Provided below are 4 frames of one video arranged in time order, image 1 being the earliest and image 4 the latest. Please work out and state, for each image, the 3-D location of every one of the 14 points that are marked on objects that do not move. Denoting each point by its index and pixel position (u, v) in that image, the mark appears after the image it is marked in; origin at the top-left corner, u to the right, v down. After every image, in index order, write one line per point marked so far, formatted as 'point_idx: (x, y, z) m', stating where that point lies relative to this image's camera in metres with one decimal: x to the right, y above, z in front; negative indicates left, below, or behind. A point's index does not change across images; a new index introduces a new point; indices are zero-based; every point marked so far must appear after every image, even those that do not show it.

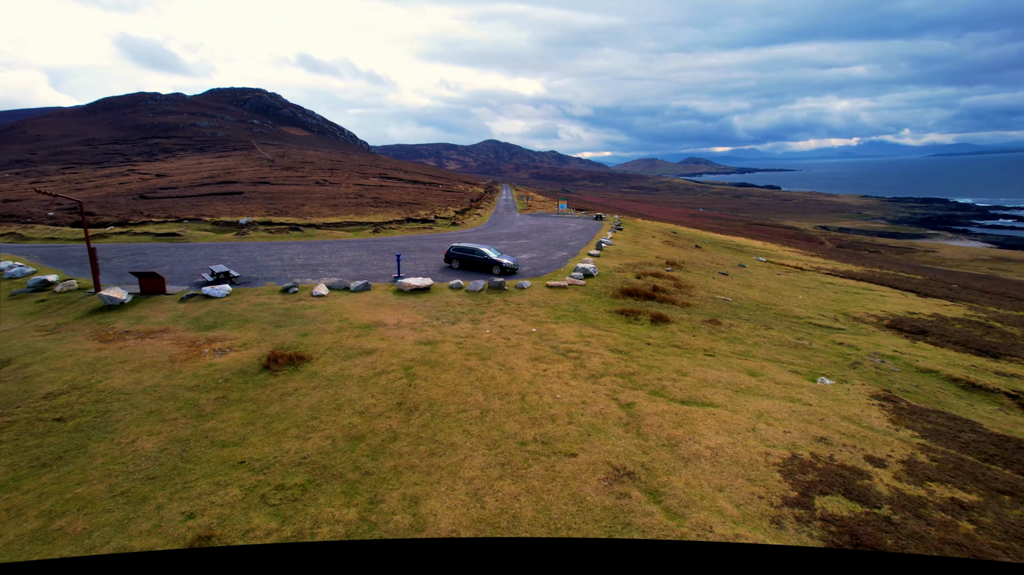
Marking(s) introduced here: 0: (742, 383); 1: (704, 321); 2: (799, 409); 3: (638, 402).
0: (+6.1, -2.5, +10.6) m
1: (+8.2, -1.4, +17.0) m
2: (+6.5, -2.7, +9.2) m
3: (+2.9, -2.6, +9.4) m
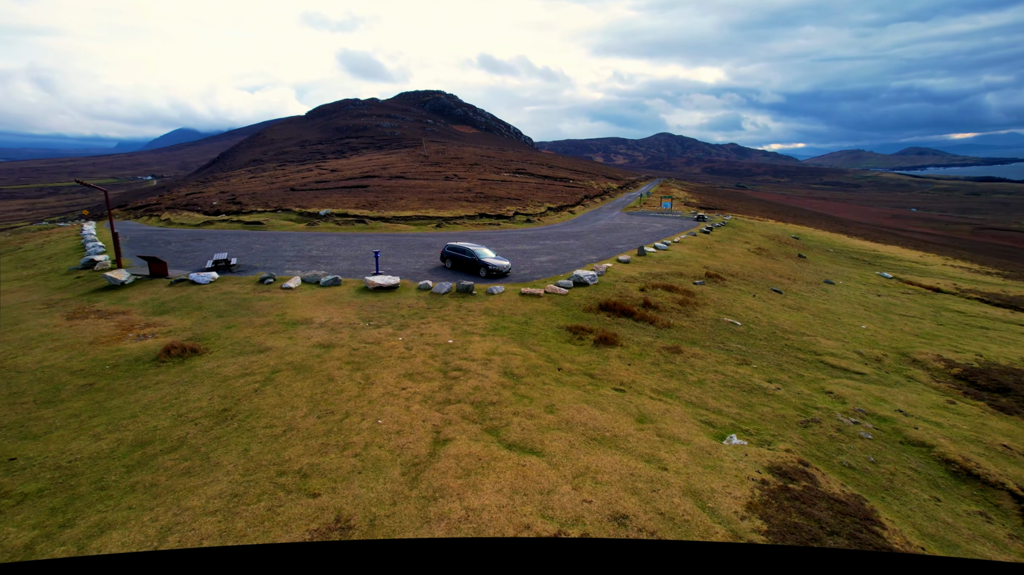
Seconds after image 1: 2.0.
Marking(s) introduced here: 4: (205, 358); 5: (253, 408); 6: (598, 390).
0: (+2.3, -3.1, +8.8) m
1: (+5.4, -2.1, +14.7) m
2: (+2.4, -3.3, +7.3) m
3: (-1.1, -3.0, +8.1) m
4: (-9.3, -2.1, +12.3) m
5: (-6.0, -2.8, +9.3) m
6: (+2.4, -2.7, +10.9) m
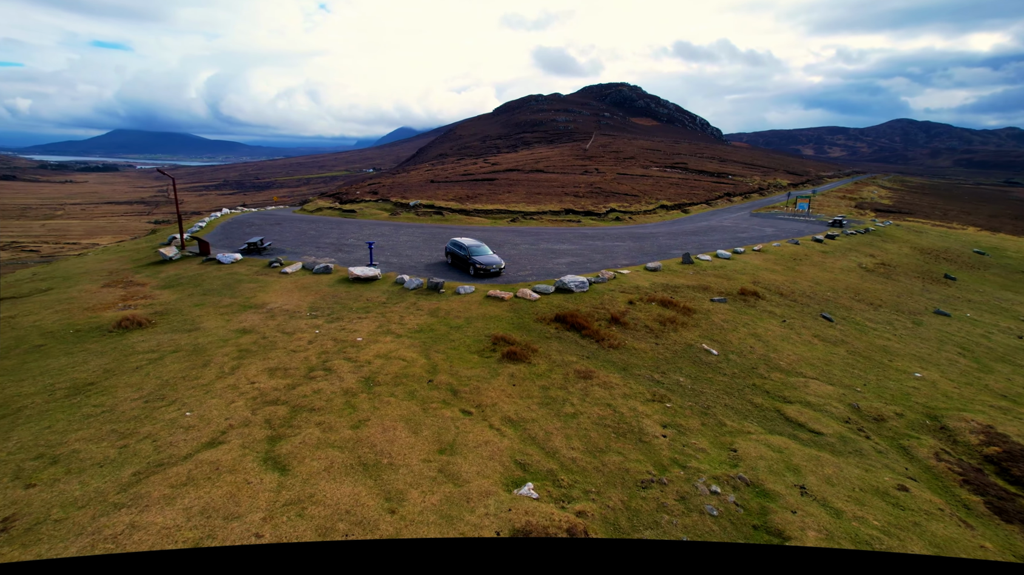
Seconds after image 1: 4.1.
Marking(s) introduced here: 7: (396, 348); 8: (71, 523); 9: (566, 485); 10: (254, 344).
0: (-2.3, -3.4, +8.2) m
1: (+2.1, -2.7, +13.3) m
2: (-2.4, -3.7, +6.7) m
3: (-5.7, -3.1, +8.2) m
4: (-12.7, -1.5, +14.0) m
5: (-10.2, -2.4, +10.4) m
6: (-1.7, -3.0, +10.2) m
7: (-3.8, -2.0, +13.7) m
8: (-6.7, -3.5, +6.3) m
9: (+1.2, -3.9, +8.1) m
10: (-8.3, -1.8, +13.3) m
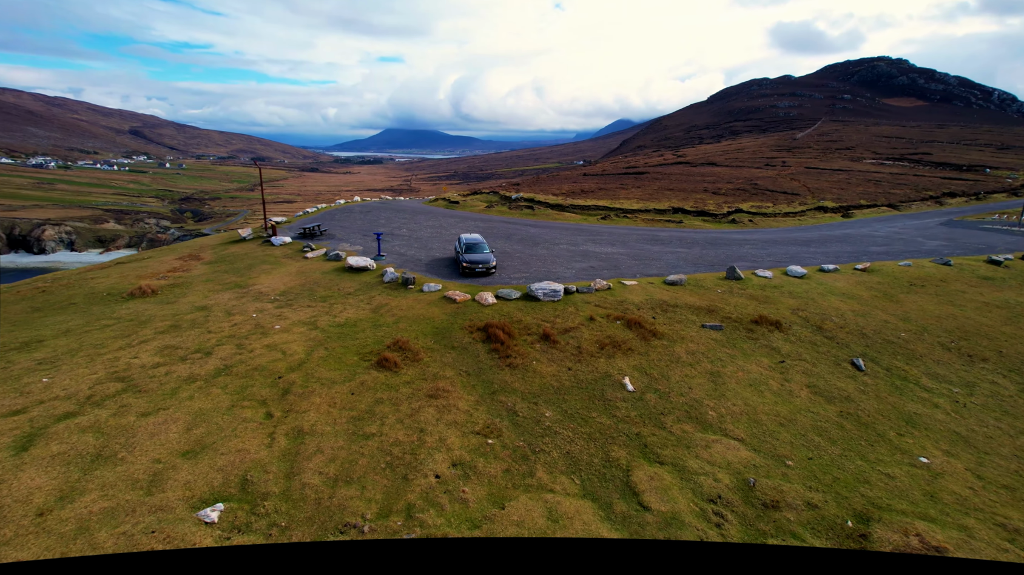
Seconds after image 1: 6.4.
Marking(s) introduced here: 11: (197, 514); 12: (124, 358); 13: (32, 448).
0: (-7.9, -3.5, +9.2) m
1: (-2.3, -3.1, +13.0) m
2: (-8.5, -3.8, +7.8) m
3: (-11.2, -2.9, +10.1) m
4: (-16.3, -0.6, +17.4) m
5: (-14.9, -1.8, +13.3) m
6: (-6.8, -3.2, +11.0) m
7: (-7.9, -1.9, +14.8) m
8: (-12.7, -3.2, +8.5) m
9: (-4.7, -4.4, +8.3) m
10: (-12.3, -1.3, +15.6) m
11: (-5.8, -4.2, +7.9) m
12: (-11.5, -2.2, +12.5) m
13: (-9.7, -3.3, +9.1) m
